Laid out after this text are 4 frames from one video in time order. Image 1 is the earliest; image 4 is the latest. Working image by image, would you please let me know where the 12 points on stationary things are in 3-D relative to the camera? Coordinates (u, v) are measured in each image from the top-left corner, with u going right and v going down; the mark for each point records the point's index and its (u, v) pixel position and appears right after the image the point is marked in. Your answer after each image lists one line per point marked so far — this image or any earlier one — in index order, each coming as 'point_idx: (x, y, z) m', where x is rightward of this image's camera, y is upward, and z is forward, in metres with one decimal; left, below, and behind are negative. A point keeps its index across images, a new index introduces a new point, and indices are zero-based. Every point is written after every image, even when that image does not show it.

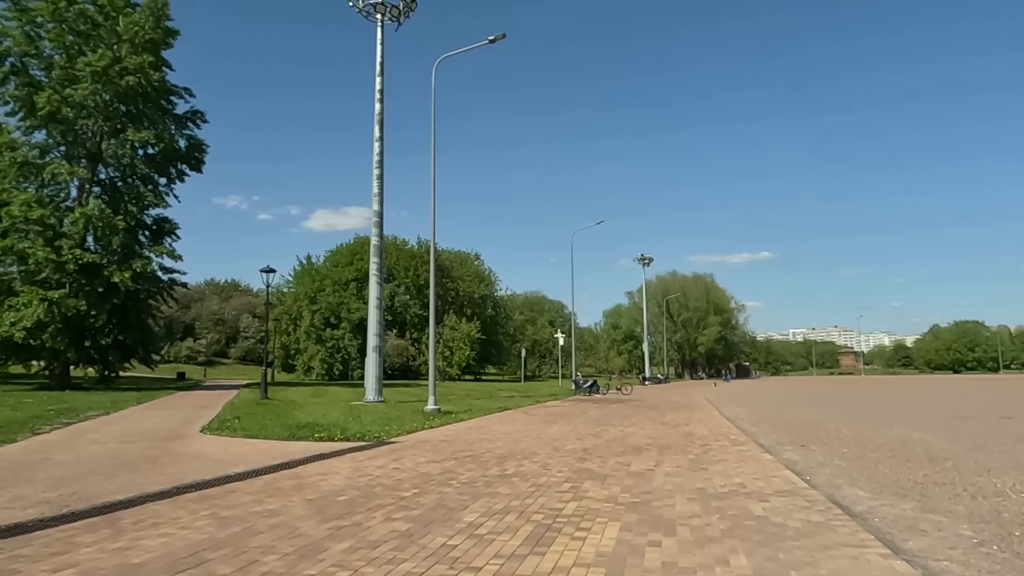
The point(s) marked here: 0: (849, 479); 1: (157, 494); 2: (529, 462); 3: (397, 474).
0: (+4.2, -2.4, +9.1) m
1: (-3.8, -2.2, +7.8) m
2: (+0.3, -2.6, +10.8) m
3: (-1.5, -2.4, +9.5) m
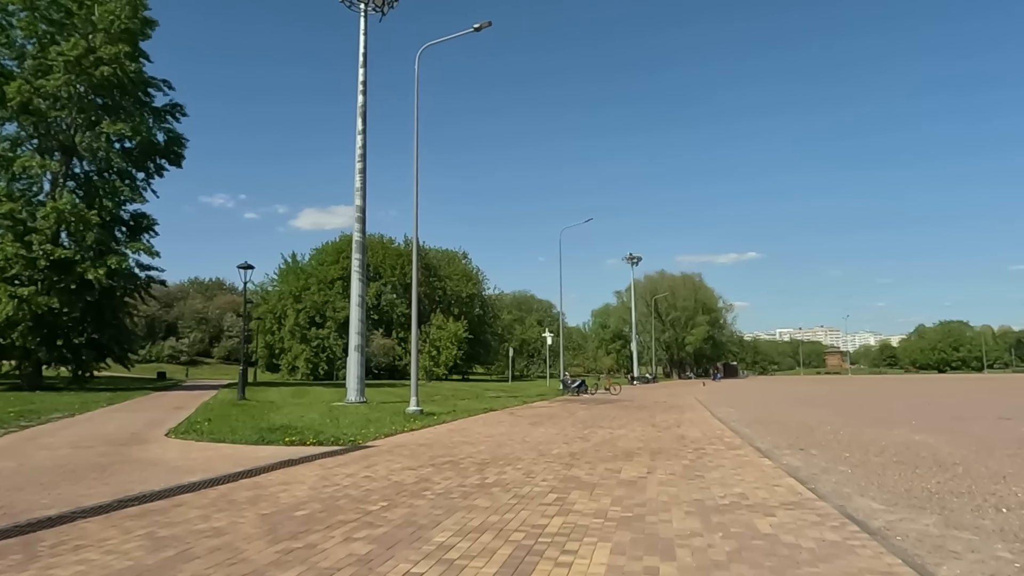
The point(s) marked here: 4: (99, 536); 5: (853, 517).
0: (+4.0, -2.3, +8.4) m
1: (-4.0, -2.1, +7.0) m
2: (0.0, -2.5, +10.0) m
3: (-1.8, -2.3, +8.7) m
4: (-3.4, -2.0, +5.9) m
5: (+3.1, -2.1, +6.7) m
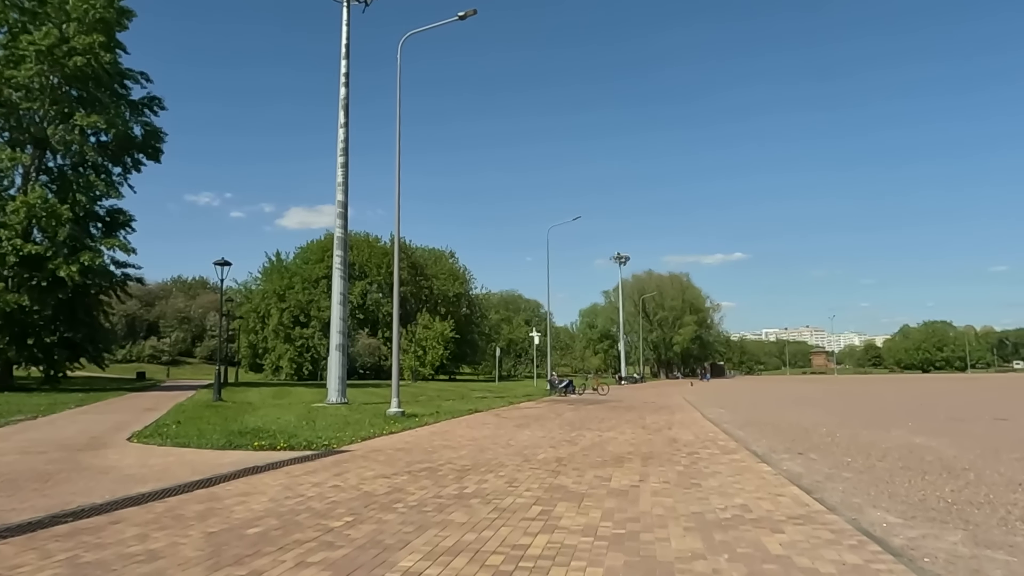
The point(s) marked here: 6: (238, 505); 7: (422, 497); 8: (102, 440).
0: (+3.8, -2.2, +7.7) m
1: (-4.2, -2.0, +6.2) m
2: (-0.2, -2.4, +9.3) m
3: (-2.0, -2.3, +7.9) m
4: (-3.6, -1.9, +5.2) m
5: (+3.0, -2.0, +6.0) m
6: (-2.8, -2.2, +7.4) m
7: (-1.0, -2.2, +7.8) m
8: (-7.7, -2.9, +13.6) m
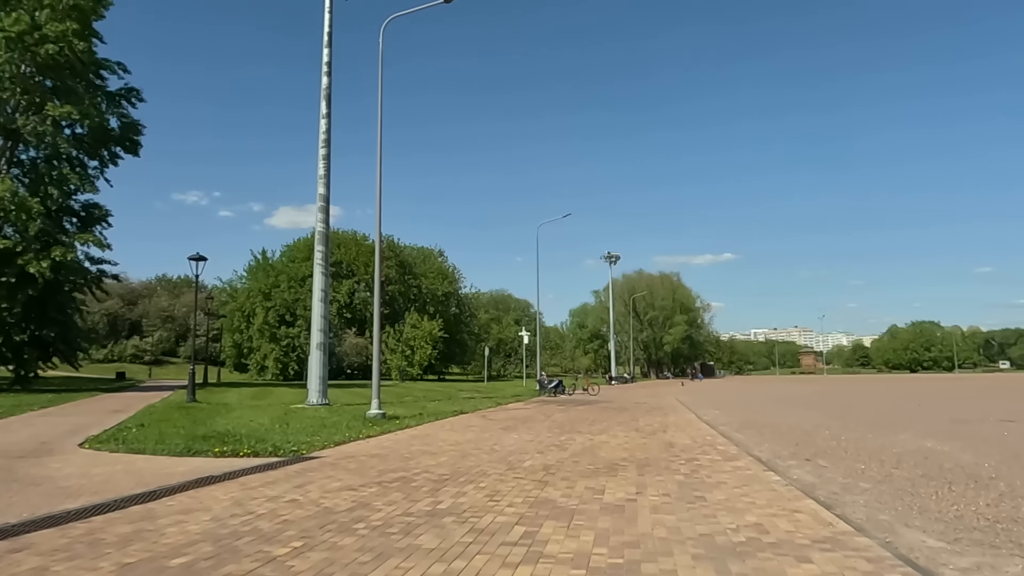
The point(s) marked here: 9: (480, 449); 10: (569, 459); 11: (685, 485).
0: (+3.6, -2.1, +6.8) m
1: (-4.4, -1.9, +5.1) m
2: (-0.4, -2.3, +8.3) m
3: (-2.2, -2.1, +6.9) m
4: (-3.7, -1.8, +4.1) m
5: (+2.8, -1.9, +5.0) m
6: (-3.0, -2.1, +6.4) m
7: (-1.2, -2.1, +6.8) m
8: (-8.0, -2.7, +12.5) m
9: (-0.6, -2.8, +12.5) m
10: (+0.9, -2.6, +11.1) m
11: (+2.0, -2.3, +8.5) m
